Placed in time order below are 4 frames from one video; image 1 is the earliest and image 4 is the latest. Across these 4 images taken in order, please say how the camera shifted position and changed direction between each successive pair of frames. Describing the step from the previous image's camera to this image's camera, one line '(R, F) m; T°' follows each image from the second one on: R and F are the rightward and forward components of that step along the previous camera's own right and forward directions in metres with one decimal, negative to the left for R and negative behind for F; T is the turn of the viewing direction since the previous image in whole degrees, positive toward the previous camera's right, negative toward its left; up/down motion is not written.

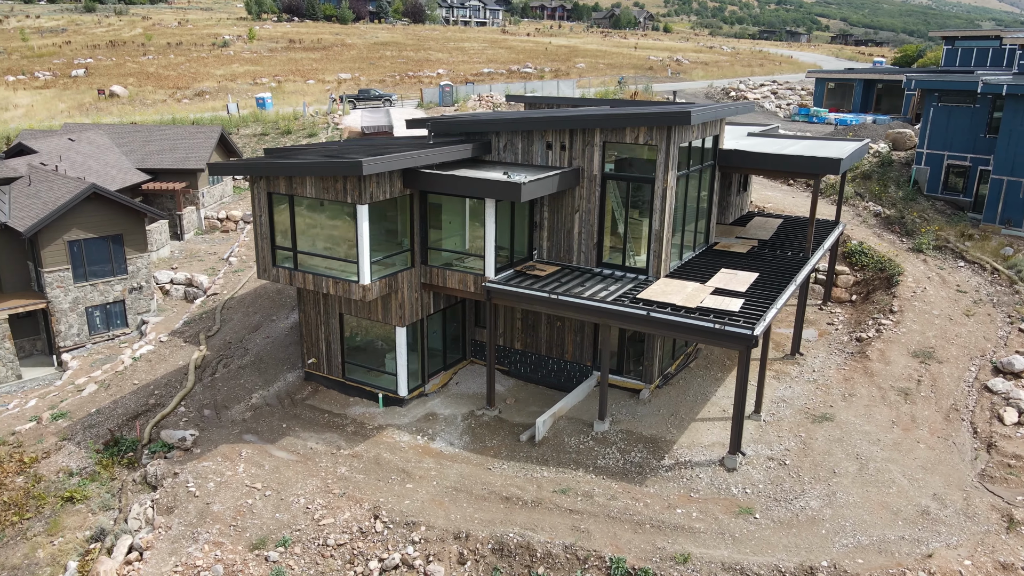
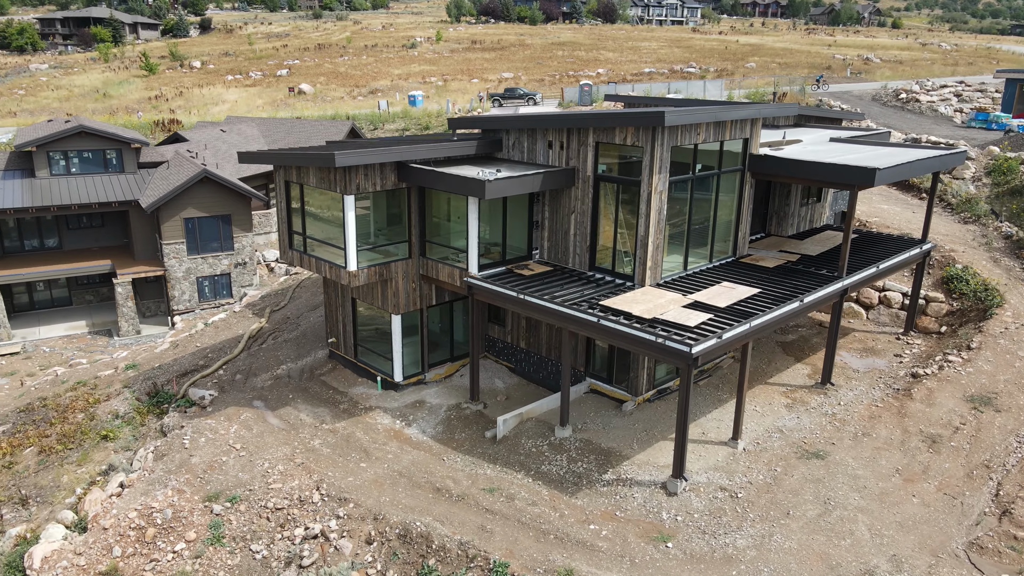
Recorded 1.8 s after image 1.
(+4.2, +0.5) m; -15°
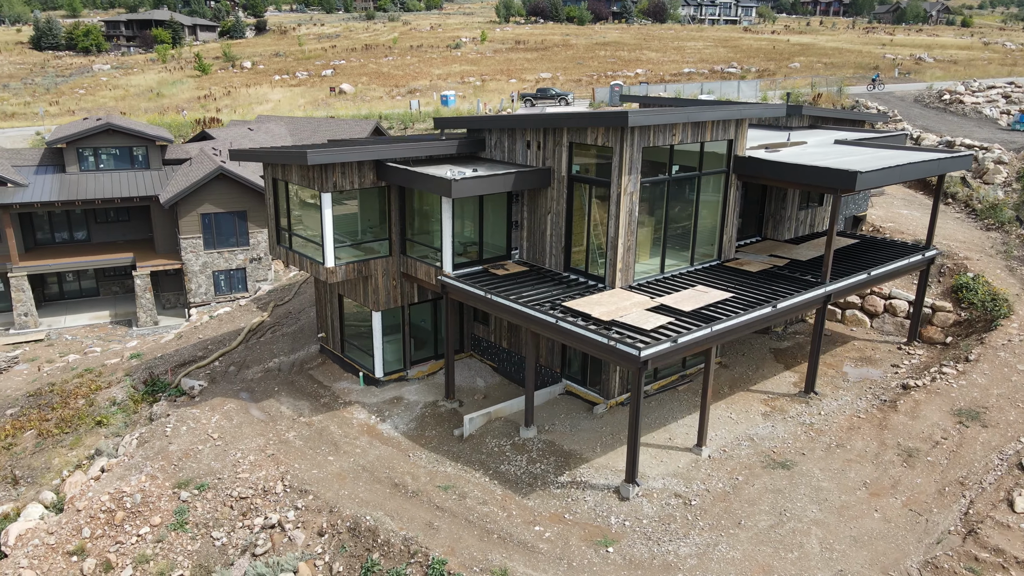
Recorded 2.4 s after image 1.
(+1.6, 0.0) m; -4°
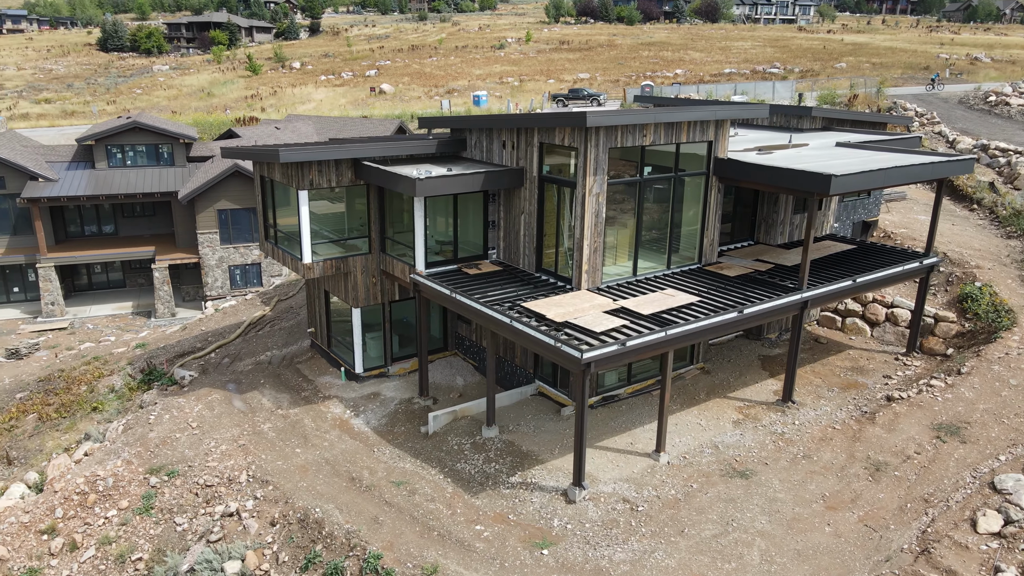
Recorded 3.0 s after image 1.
(+1.6, 0.0) m; -4°
